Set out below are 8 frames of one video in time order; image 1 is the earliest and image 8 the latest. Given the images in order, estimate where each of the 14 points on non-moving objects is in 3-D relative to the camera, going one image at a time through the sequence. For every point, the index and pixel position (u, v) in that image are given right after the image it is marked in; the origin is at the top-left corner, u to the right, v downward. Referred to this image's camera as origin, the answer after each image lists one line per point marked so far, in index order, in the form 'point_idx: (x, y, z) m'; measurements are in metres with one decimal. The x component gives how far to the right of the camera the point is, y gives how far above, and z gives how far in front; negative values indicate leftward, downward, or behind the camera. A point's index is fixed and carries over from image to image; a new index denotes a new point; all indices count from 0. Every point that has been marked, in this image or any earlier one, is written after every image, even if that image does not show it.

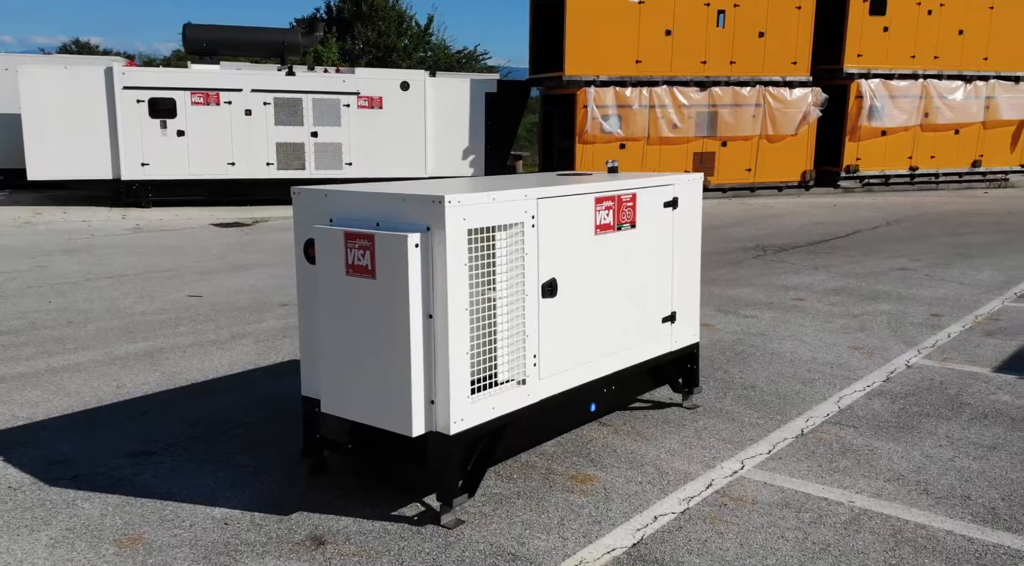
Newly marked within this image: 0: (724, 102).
0: (+4.7, +3.9, +19.3) m
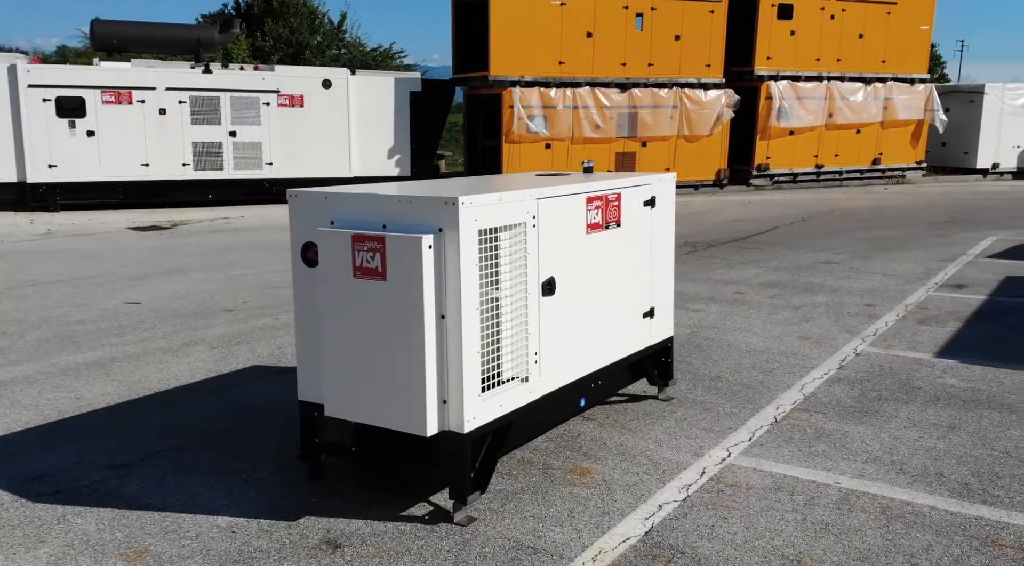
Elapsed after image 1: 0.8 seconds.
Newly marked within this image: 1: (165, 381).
0: (+3.0, +4.0, +19.8) m
1: (-2.4, -0.7, +6.3) m
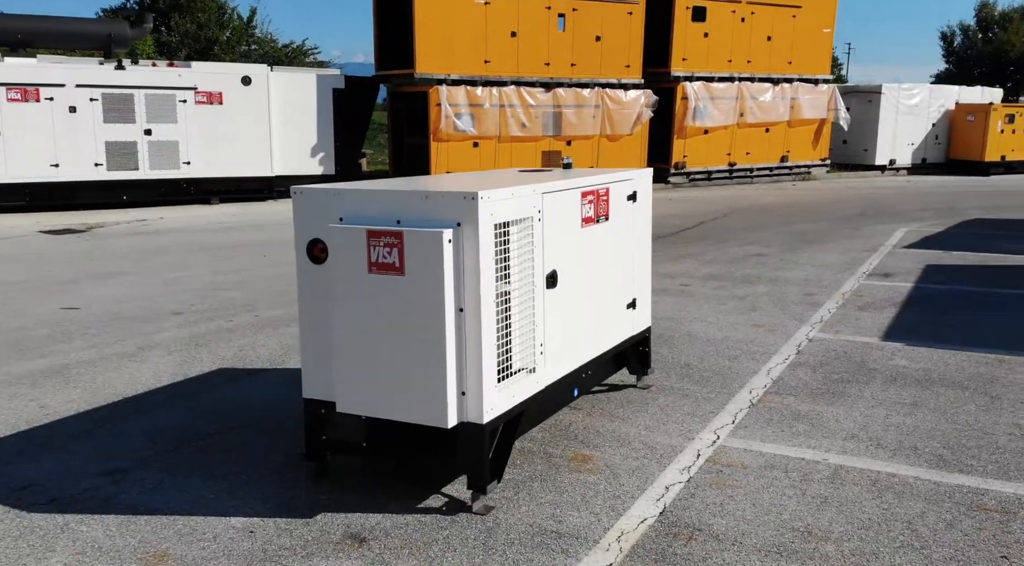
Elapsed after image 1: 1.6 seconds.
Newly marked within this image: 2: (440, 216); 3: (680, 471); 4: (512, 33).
0: (+1.3, +4.1, +20.1) m
1: (-2.6, -0.7, +6.1) m
2: (-0.3, +0.3, +3.8) m
3: (+0.8, -0.9, +4.4) m
4: (0.0, +5.4, +19.1) m
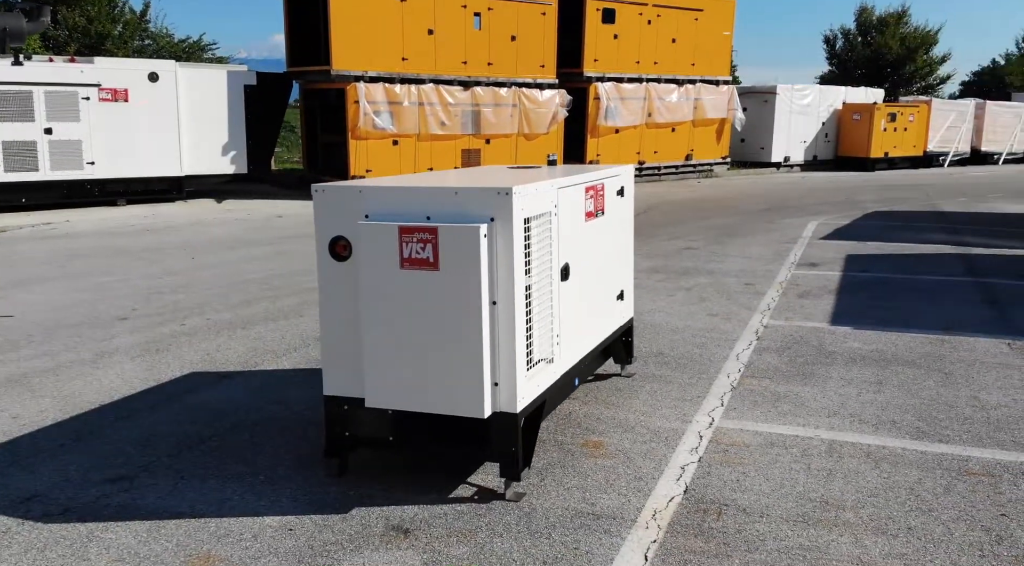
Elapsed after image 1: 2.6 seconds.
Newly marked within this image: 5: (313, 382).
0: (-0.6, +4.1, +20.2) m
1: (-2.7, -0.7, +5.9) m
2: (-0.2, +0.3, +3.9) m
3: (+0.9, -0.9, +4.6) m
4: (-1.8, +5.4, +19.1) m
5: (-1.3, -0.7, +6.0) m
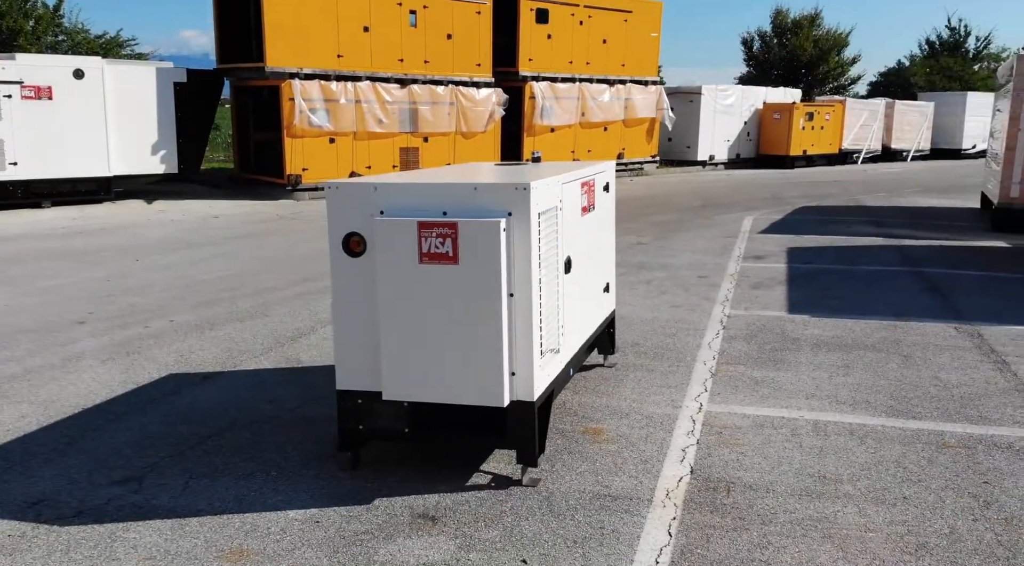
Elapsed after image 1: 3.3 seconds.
0: (-2.1, +4.2, +20.2) m
1: (-2.8, -0.7, +5.8) m
2: (-0.1, +0.3, +4.0) m
3: (+0.9, -0.8, +4.8) m
4: (-3.2, +5.4, +18.9) m
5: (-1.4, -0.7, +6.0) m
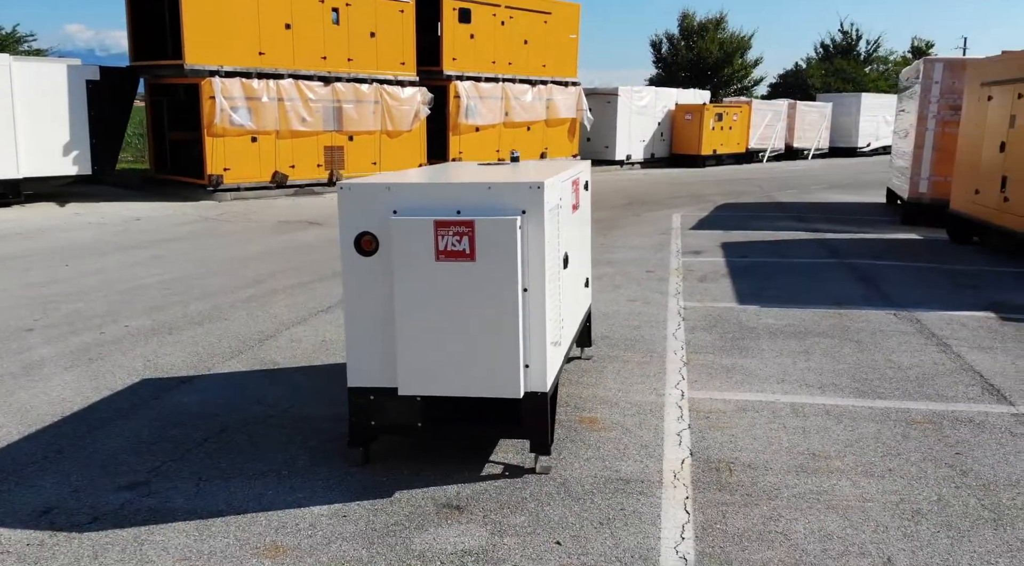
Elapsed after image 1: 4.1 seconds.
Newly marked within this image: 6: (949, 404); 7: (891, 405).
0: (-3.8, +4.1, +20.1) m
1: (-2.9, -0.8, +5.6) m
2: (0.0, +0.4, +4.2) m
3: (+0.9, -0.8, +5.1) m
4: (-4.7, +5.4, +18.7) m
5: (-1.6, -0.7, +6.0) m
6: (+2.6, -0.7, +5.3) m
7: (+2.2, -0.7, +5.3) m
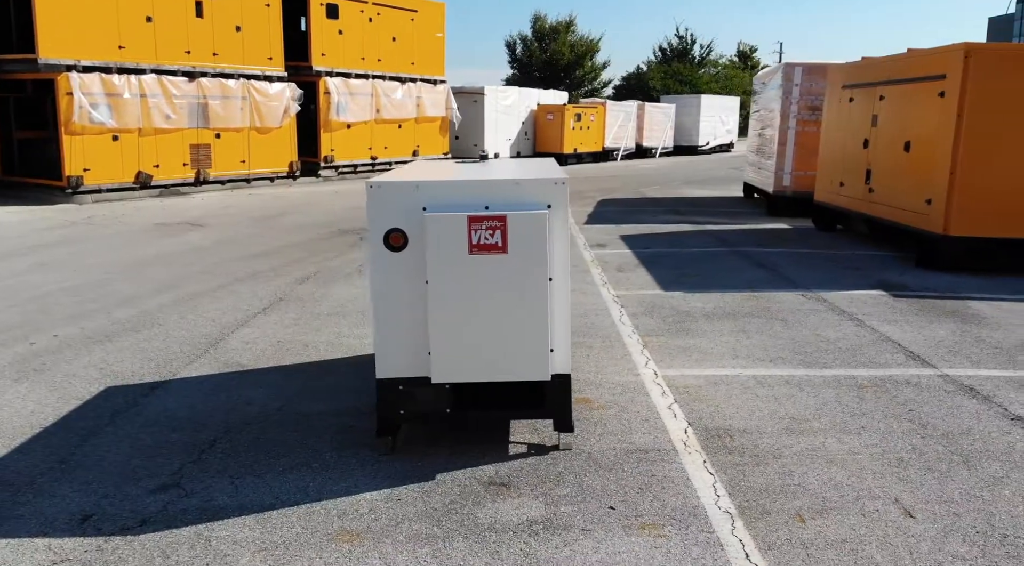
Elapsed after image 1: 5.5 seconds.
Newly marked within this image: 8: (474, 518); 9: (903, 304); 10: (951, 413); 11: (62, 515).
0: (-6.5, +4.1, +19.4) m
1: (-2.9, -0.8, +5.4) m
2: (+0.1, +0.4, +4.4) m
3: (+0.9, -0.7, +5.5) m
4: (-7.2, +5.3, +17.9) m
5: (-1.7, -0.7, +6.0) m
6: (+2.5, -0.6, +6.0) m
7: (+2.2, -0.6, +5.9) m
8: (-0.2, -1.0, +3.9) m
9: (+3.6, -0.2, +8.1) m
10: (+2.5, -0.7, +5.2) m
11: (-2.0, -1.0, +4.0) m
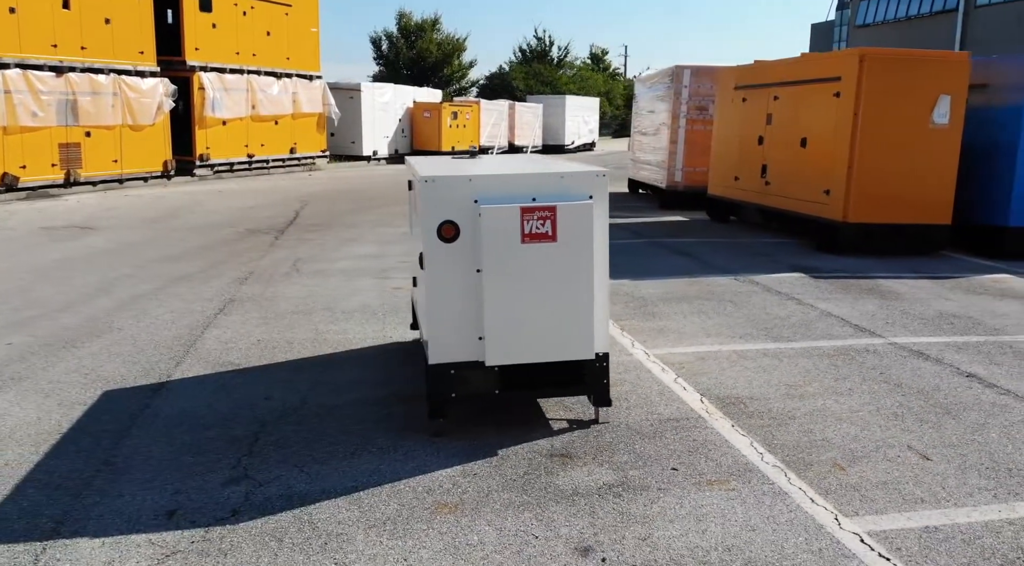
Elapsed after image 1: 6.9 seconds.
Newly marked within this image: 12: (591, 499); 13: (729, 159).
0: (-8.7, +3.9, +18.4) m
1: (-2.8, -0.8, +5.2) m
2: (+0.3, +0.5, +4.8) m
3: (+1.0, -0.6, +6.0) m
4: (-9.3, +5.1, +16.8) m
5: (-1.7, -0.6, +6.0) m
6: (+2.5, -0.4, +6.7) m
7: (+2.2, -0.5, +6.6) m
8: (+0.2, -1.0, +4.2) m
9: (+3.2, 0.0, +9.0) m
10: (+2.7, -0.6, +5.9) m
11: (-1.6, -1.0, +4.0) m
12: (+0.4, -1.0, +4.1) m
13: (+3.5, +2.0, +14.2) m
